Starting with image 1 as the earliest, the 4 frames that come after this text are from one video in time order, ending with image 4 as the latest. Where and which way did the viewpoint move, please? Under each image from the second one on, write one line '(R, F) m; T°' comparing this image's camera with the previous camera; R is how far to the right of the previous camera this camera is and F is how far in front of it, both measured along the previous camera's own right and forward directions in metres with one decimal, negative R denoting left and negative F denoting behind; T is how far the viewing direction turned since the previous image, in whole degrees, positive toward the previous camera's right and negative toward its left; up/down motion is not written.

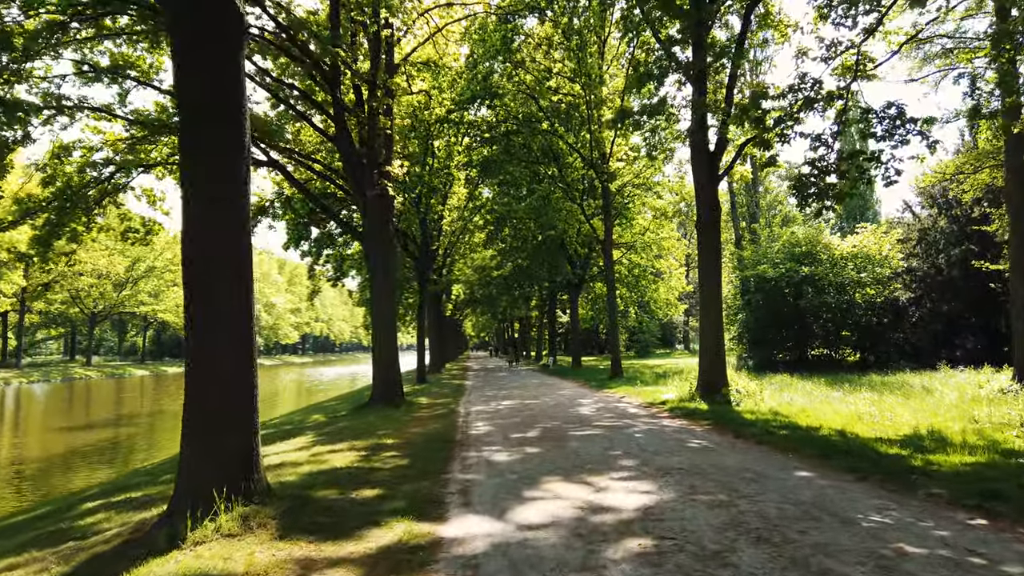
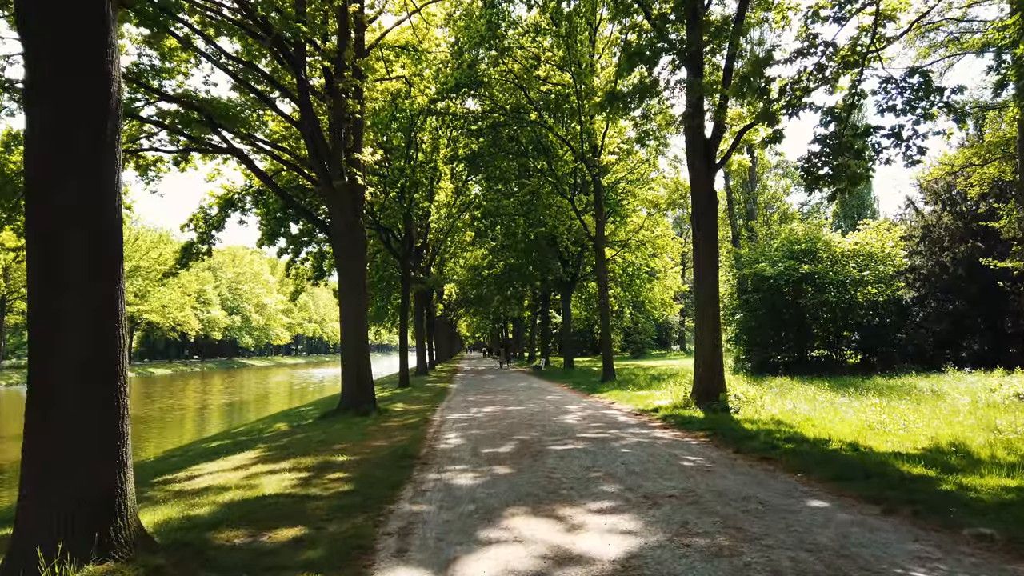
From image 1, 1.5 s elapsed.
(+0.3, +1.1) m; 0°
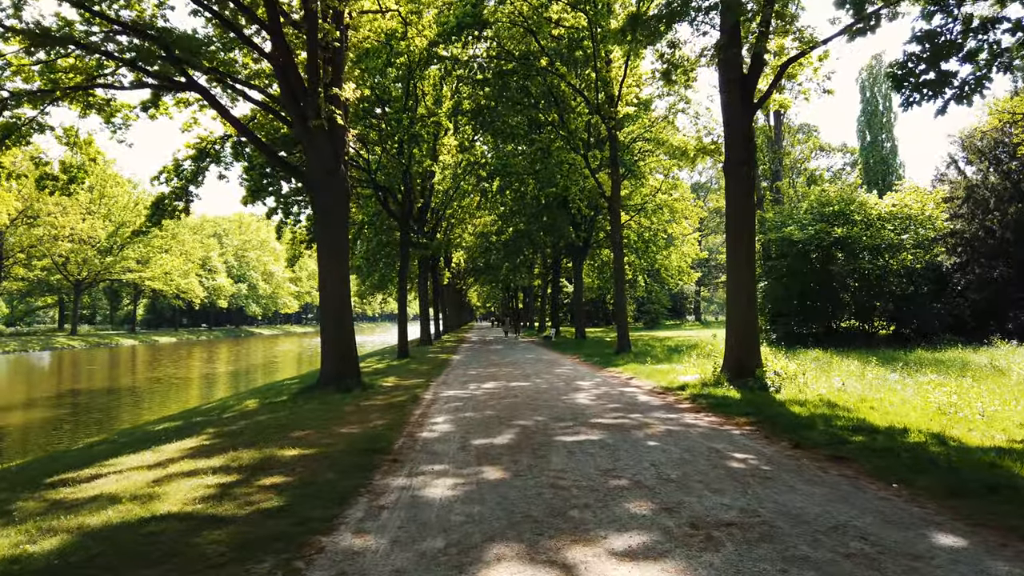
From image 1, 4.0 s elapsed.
(+0.1, +1.7) m; -1°
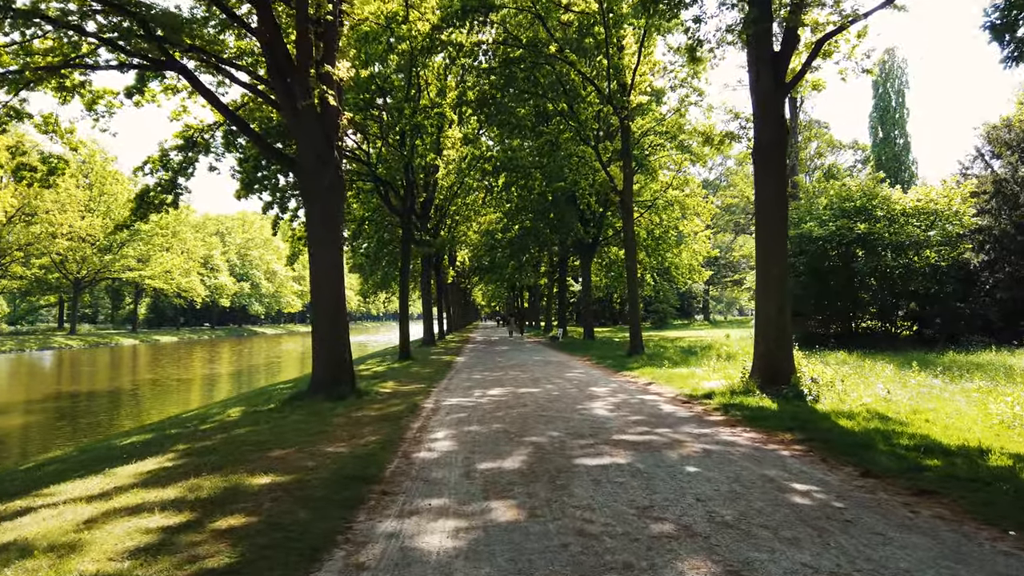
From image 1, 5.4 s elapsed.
(-0.1, +1.0) m; 0°
